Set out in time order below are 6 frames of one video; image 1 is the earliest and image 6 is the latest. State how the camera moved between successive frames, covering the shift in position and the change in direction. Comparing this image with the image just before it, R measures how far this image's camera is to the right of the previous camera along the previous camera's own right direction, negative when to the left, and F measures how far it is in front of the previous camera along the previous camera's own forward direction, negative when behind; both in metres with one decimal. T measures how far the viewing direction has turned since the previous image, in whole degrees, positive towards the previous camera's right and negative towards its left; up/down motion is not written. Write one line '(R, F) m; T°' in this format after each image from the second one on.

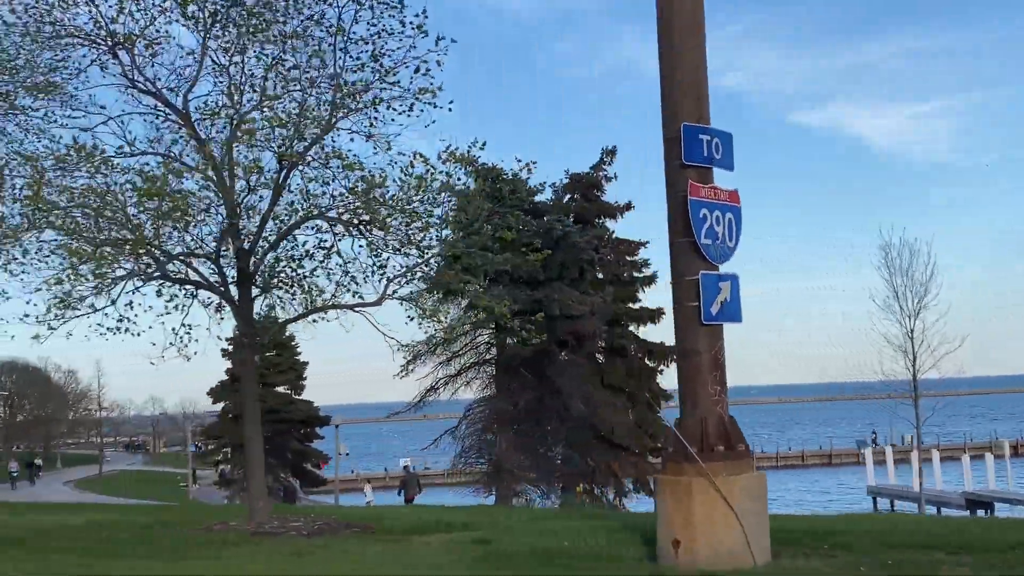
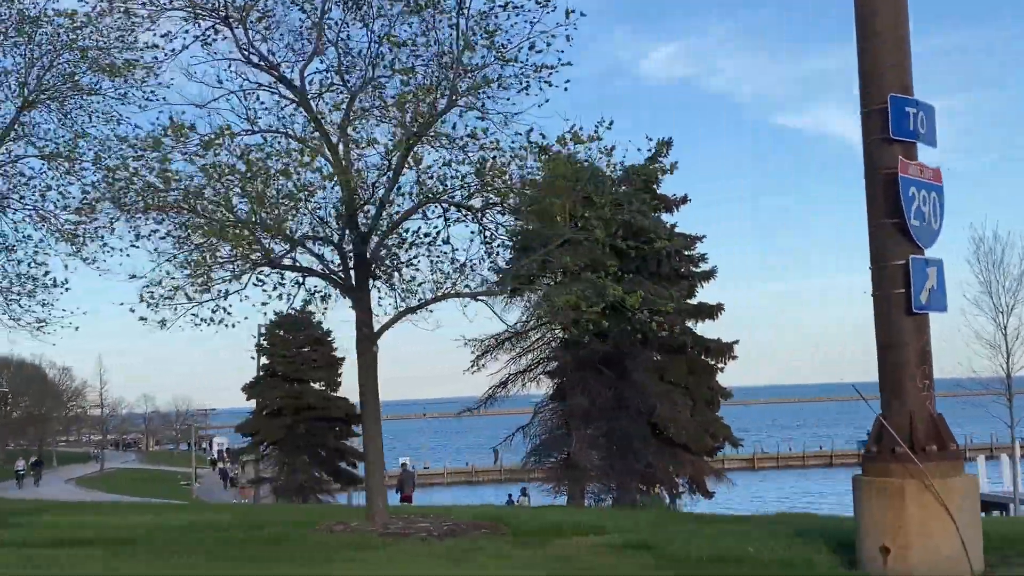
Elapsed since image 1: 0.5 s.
(-1.3, +0.9) m; 0°
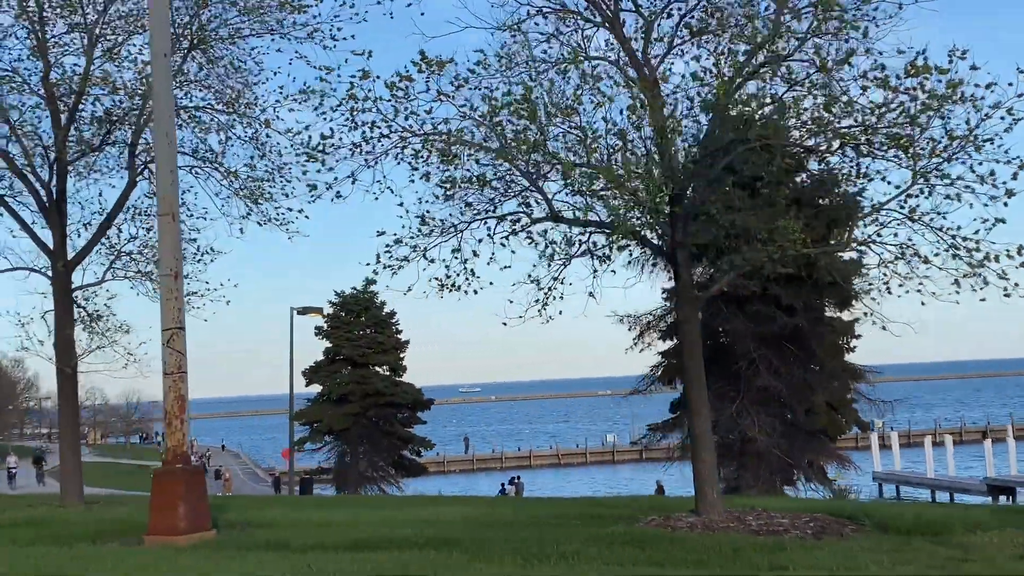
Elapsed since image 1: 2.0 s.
(-3.2, +2.1) m; +2°
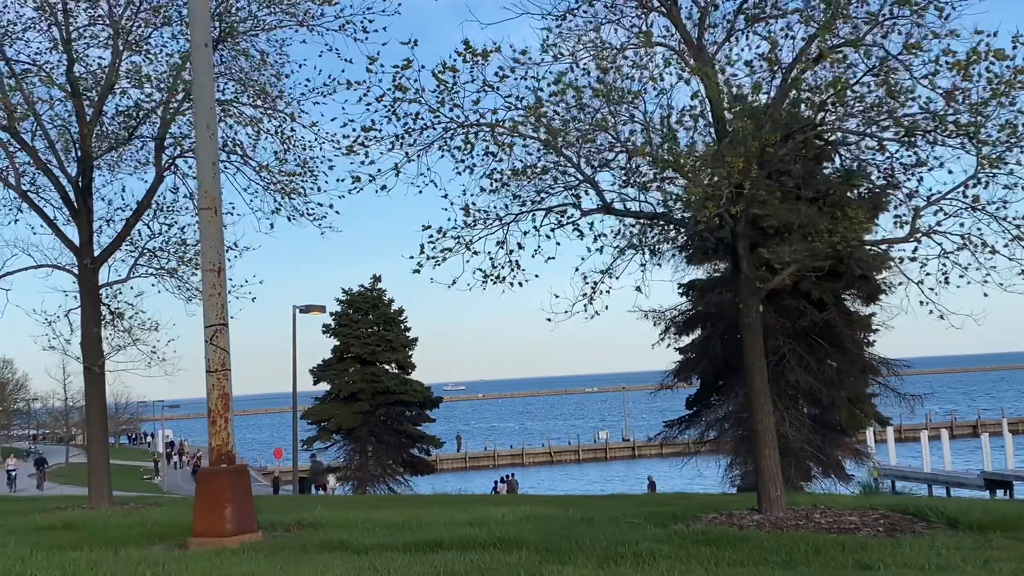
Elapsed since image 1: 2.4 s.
(-0.5, +0.3) m; +1°
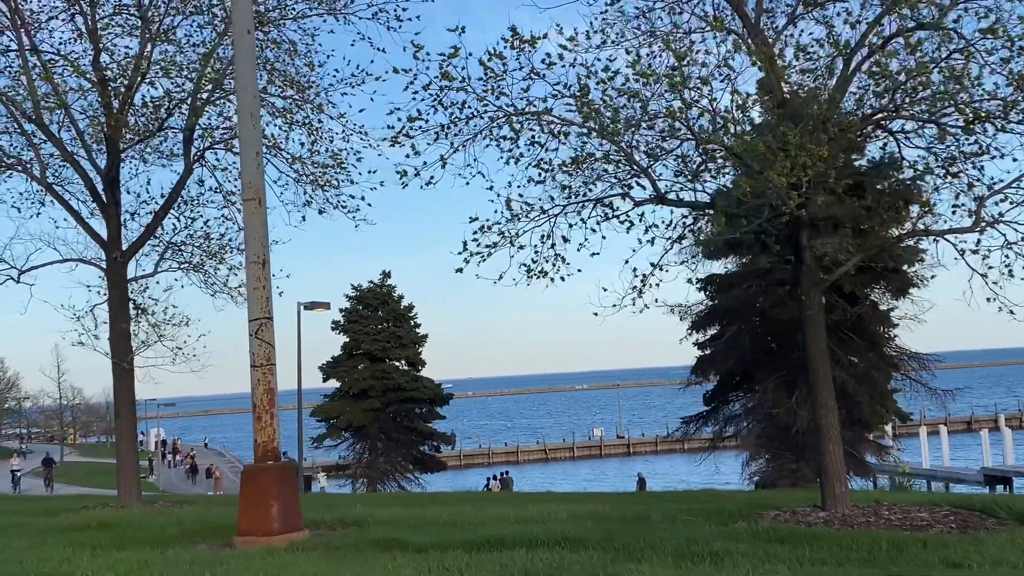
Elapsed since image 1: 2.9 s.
(-0.5, +0.3) m; 0°
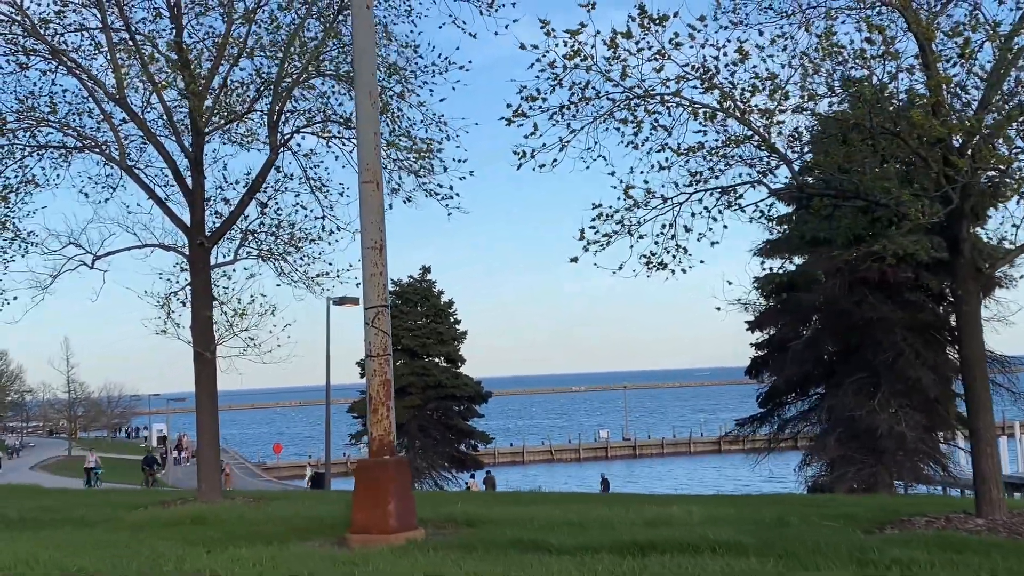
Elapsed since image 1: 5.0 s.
(-1.0, +0.6) m; 0°
